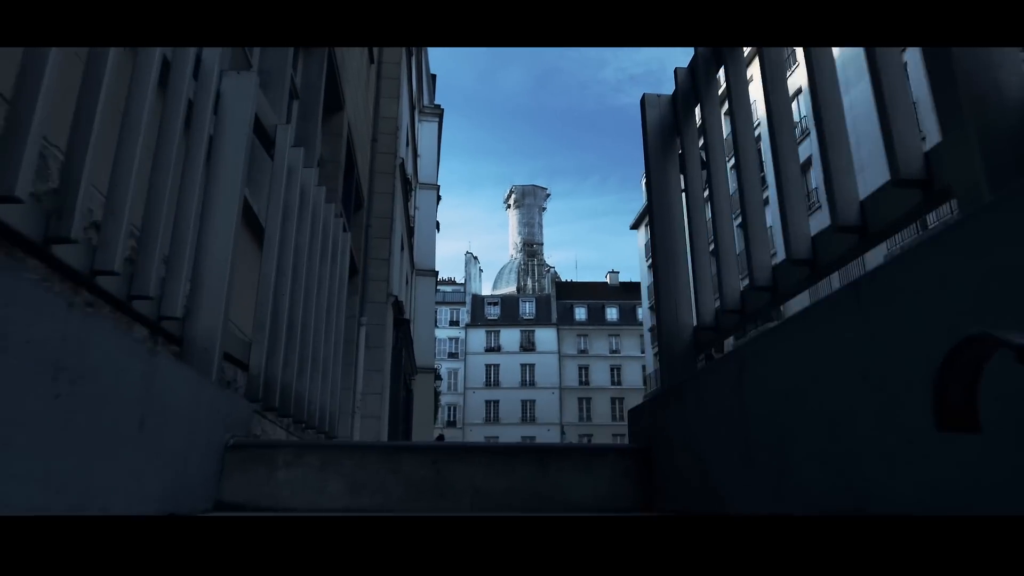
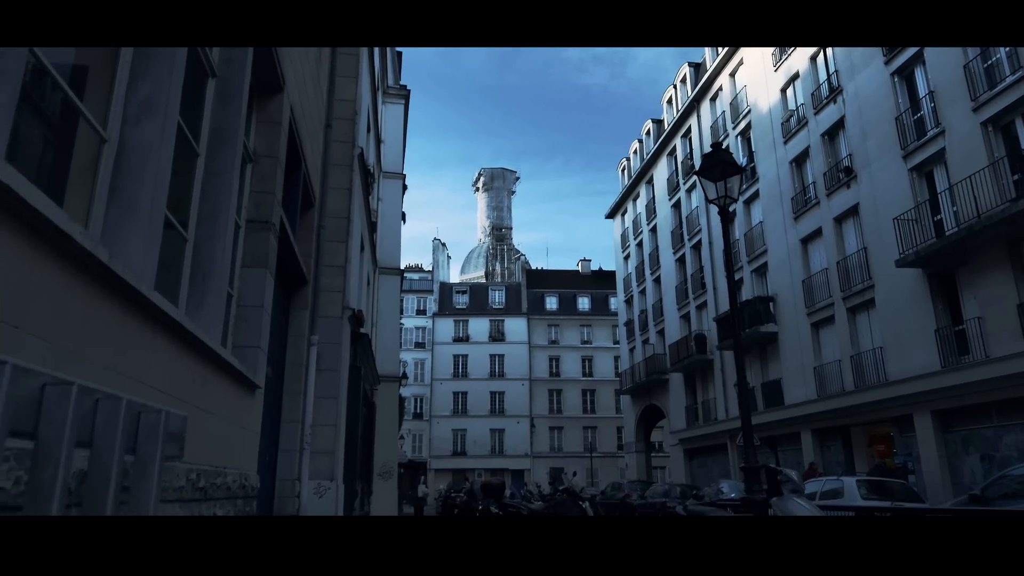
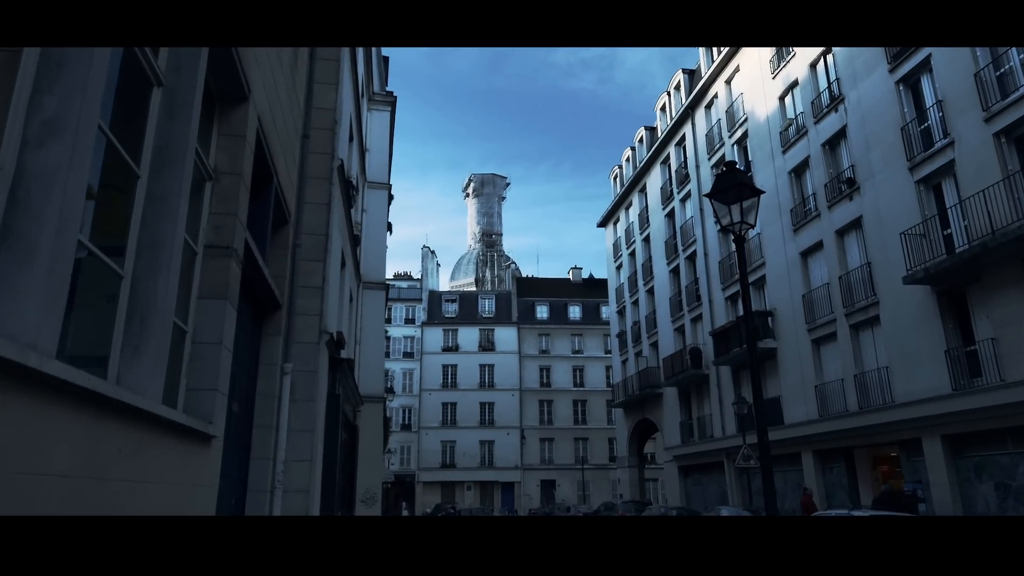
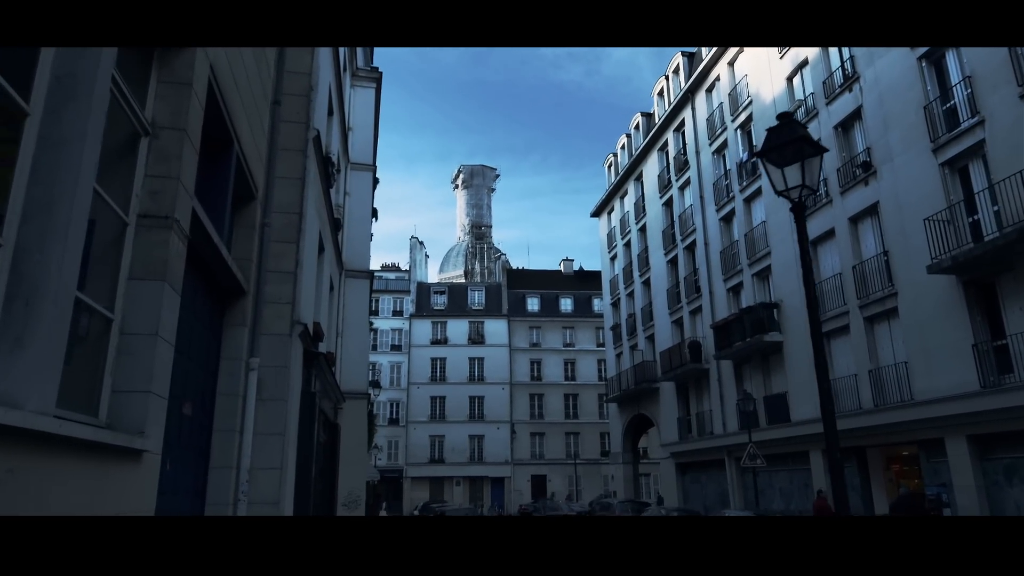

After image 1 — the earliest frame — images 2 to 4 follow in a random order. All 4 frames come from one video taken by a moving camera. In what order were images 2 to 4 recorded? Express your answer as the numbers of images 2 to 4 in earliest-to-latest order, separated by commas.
2, 3, 4
